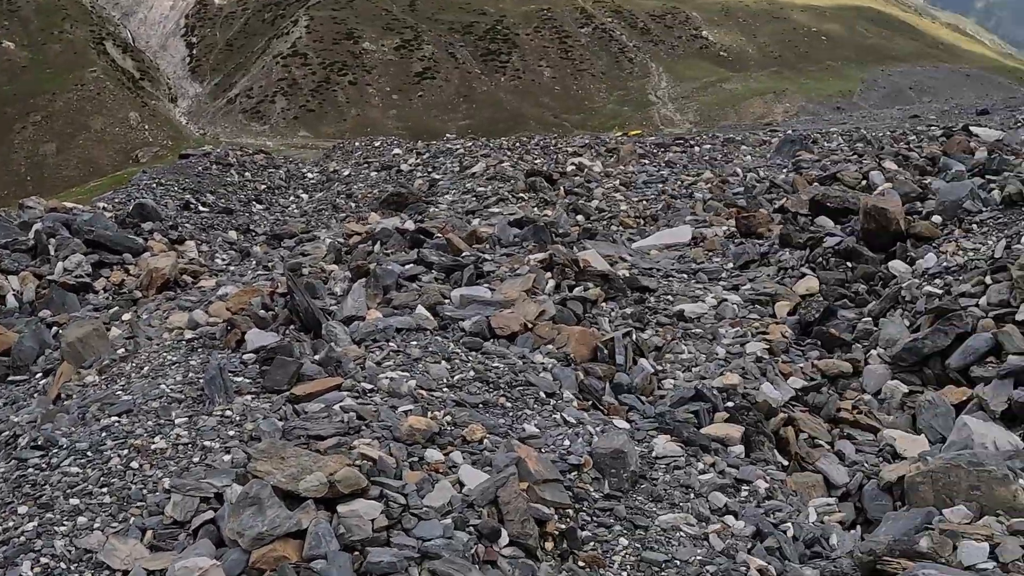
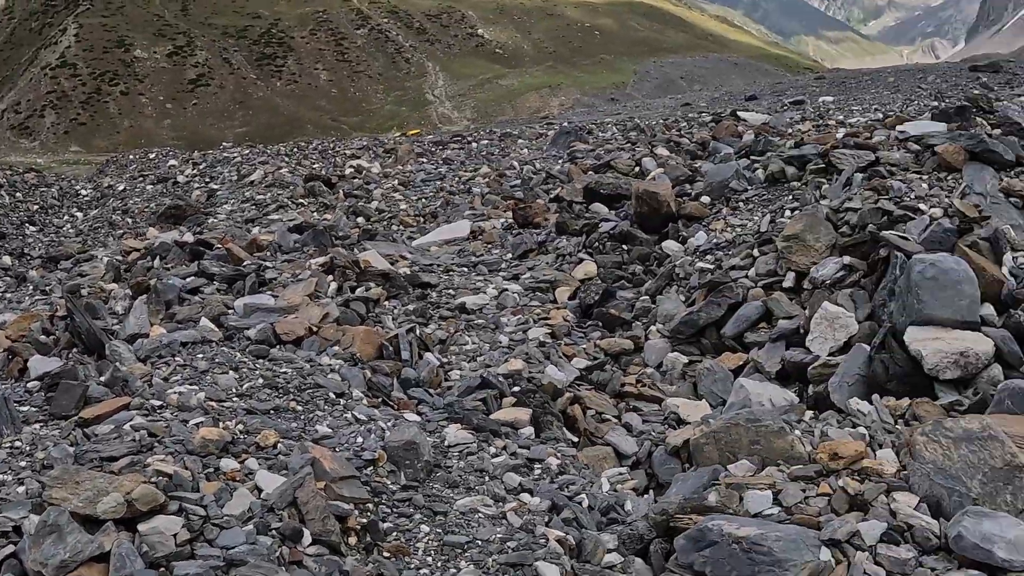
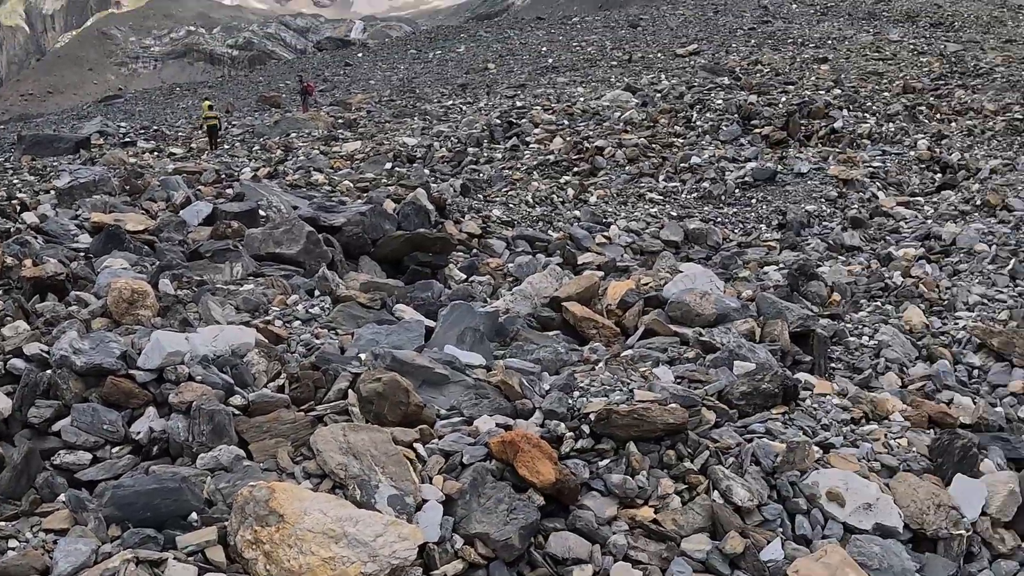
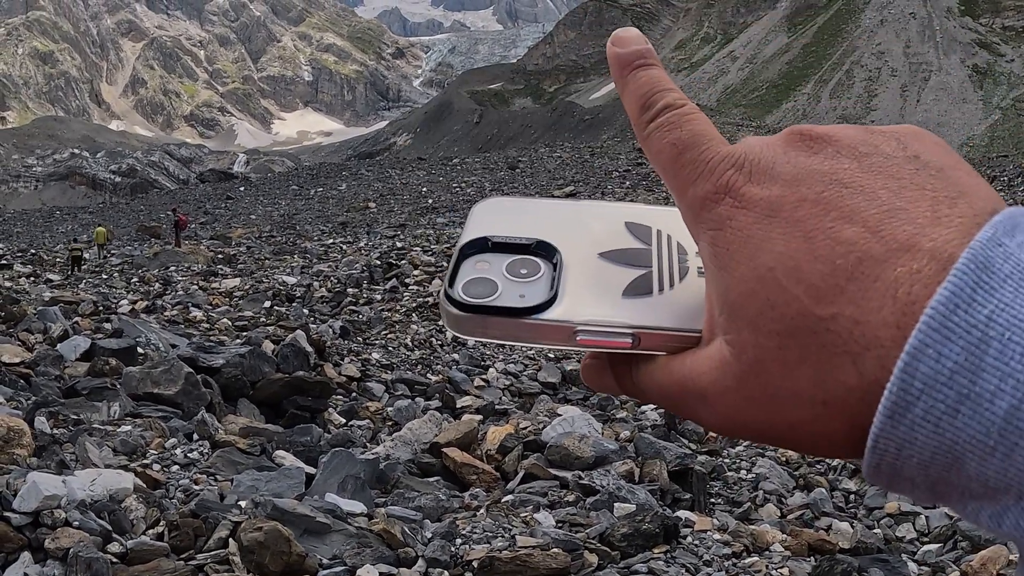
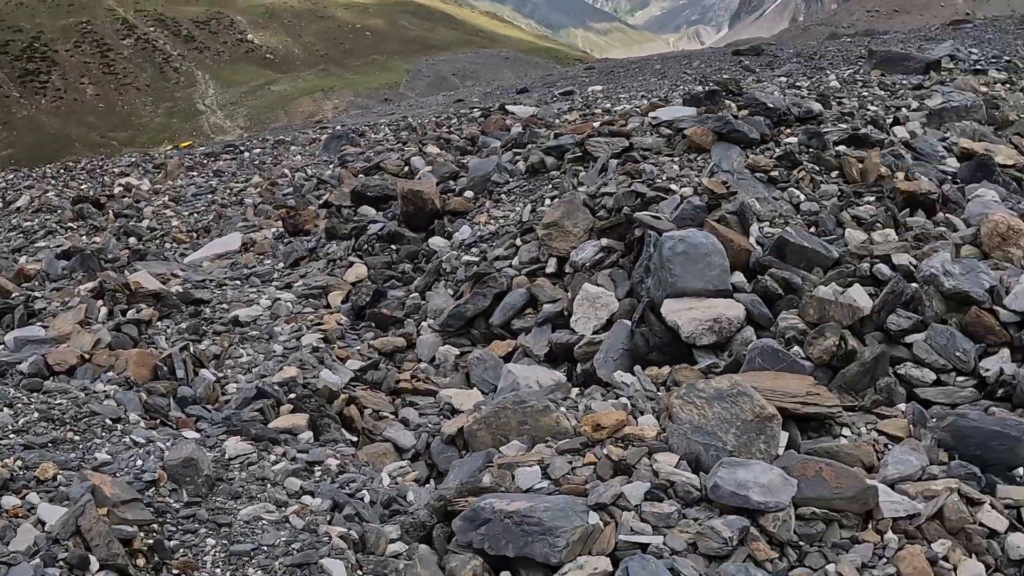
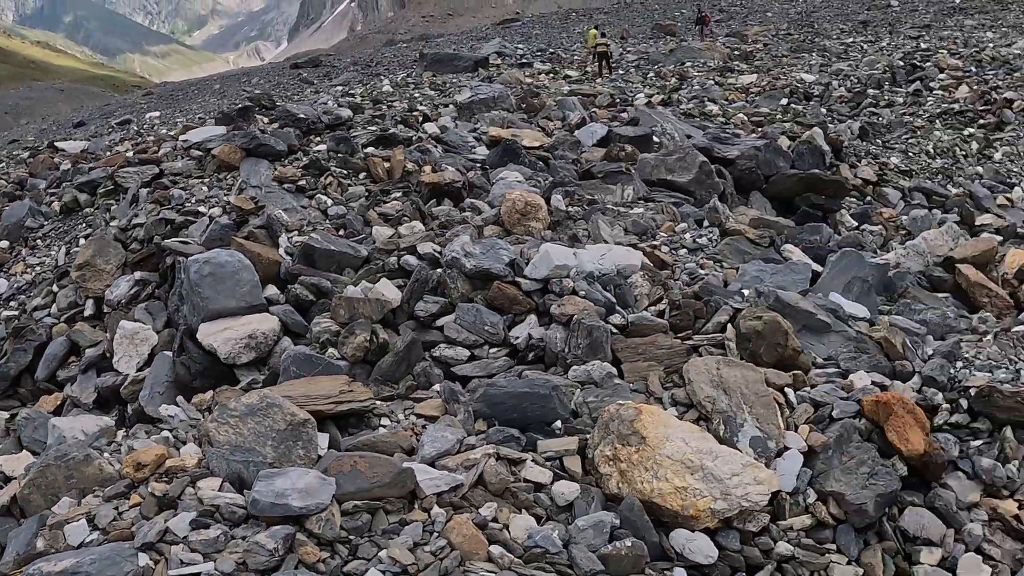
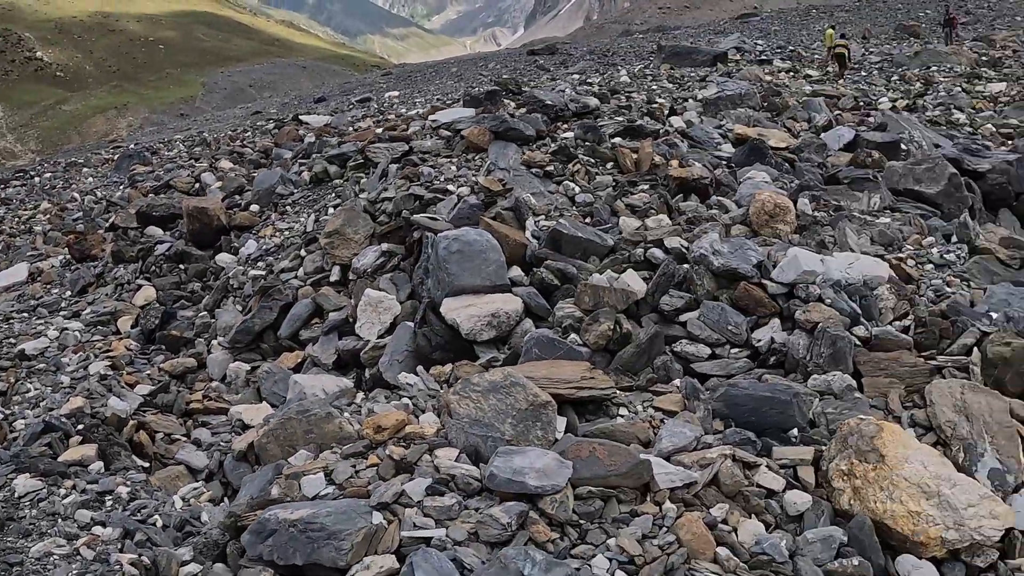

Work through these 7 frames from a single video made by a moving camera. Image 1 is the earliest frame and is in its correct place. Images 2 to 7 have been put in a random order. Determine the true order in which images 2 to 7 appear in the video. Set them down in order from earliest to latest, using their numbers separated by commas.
2, 5, 7, 6, 3, 4
